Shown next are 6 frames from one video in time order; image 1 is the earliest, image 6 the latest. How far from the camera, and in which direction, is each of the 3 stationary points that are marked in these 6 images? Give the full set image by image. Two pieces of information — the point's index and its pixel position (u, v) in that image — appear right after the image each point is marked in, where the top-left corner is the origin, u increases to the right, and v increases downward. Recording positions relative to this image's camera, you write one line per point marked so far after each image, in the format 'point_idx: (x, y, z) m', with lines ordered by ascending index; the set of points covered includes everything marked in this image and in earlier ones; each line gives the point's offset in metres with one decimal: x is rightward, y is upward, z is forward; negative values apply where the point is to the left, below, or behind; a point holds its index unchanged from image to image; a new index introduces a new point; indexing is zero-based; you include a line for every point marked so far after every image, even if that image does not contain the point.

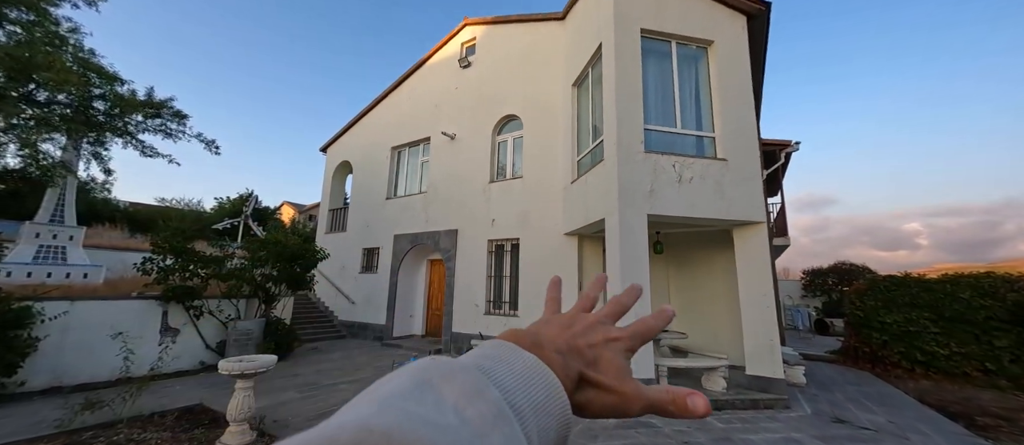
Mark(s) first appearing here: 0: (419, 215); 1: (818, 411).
0: (-2.7, +0.2, +10.3) m
1: (+4.3, -2.7, +5.1) m
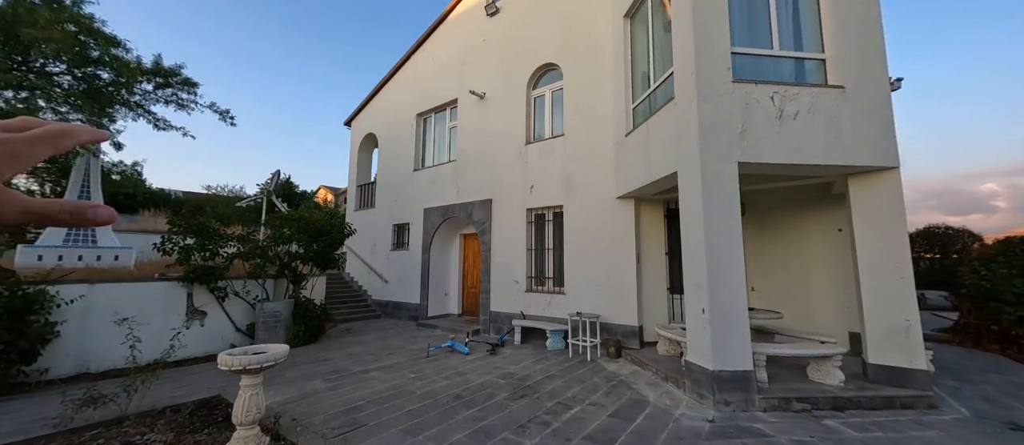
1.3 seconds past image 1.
0: (-1.7, +1.0, +9.4) m
1: (+5.0, -2.0, +3.8) m
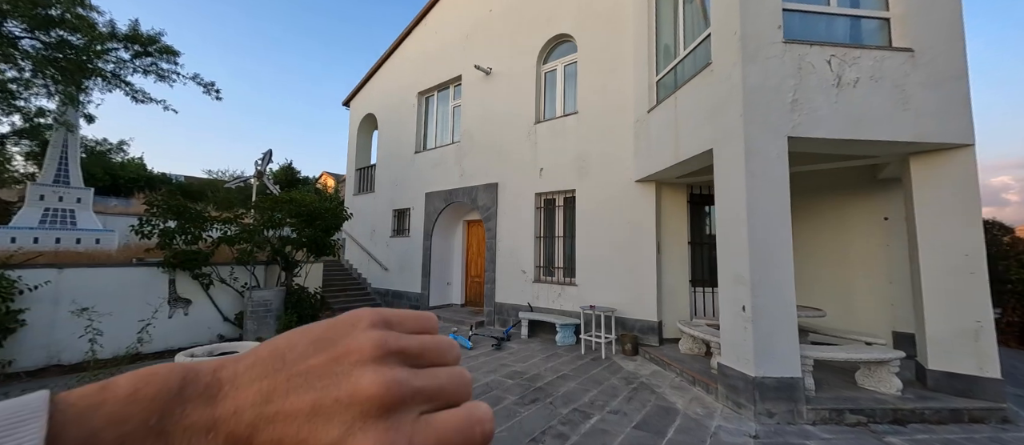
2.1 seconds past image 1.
0: (-1.5, +1.3, +8.9) m
1: (+5.1, -1.9, +3.3) m
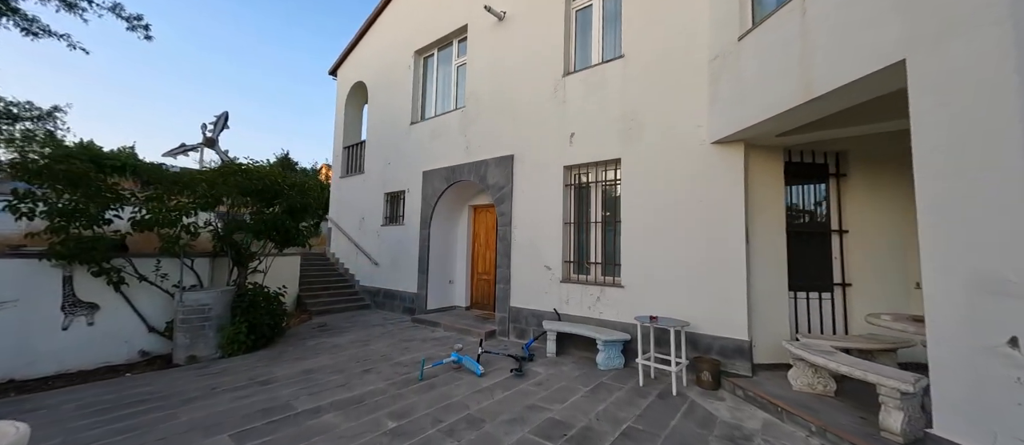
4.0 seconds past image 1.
0: (-1.1, +1.6, +7.2) m
1: (+5.4, -1.7, +1.6) m
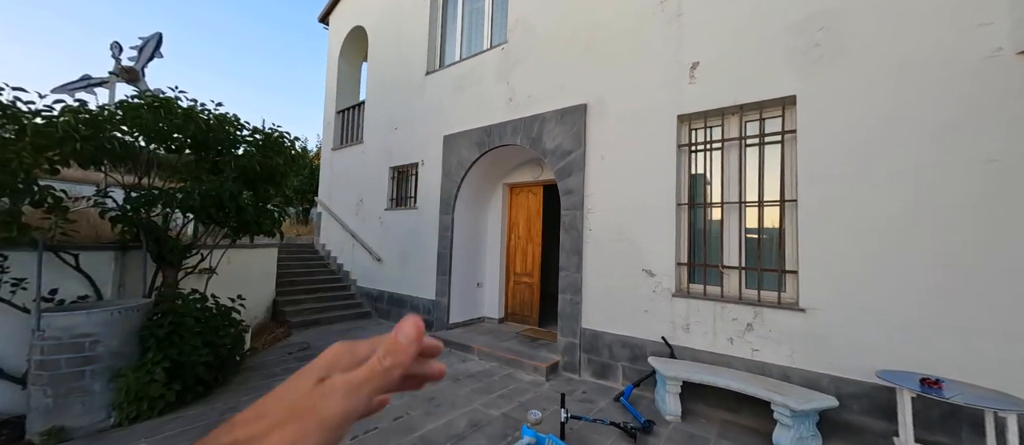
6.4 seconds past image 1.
0: (-0.3, +1.9, +5.2) m
1: (+6.2, -1.7, -0.2) m
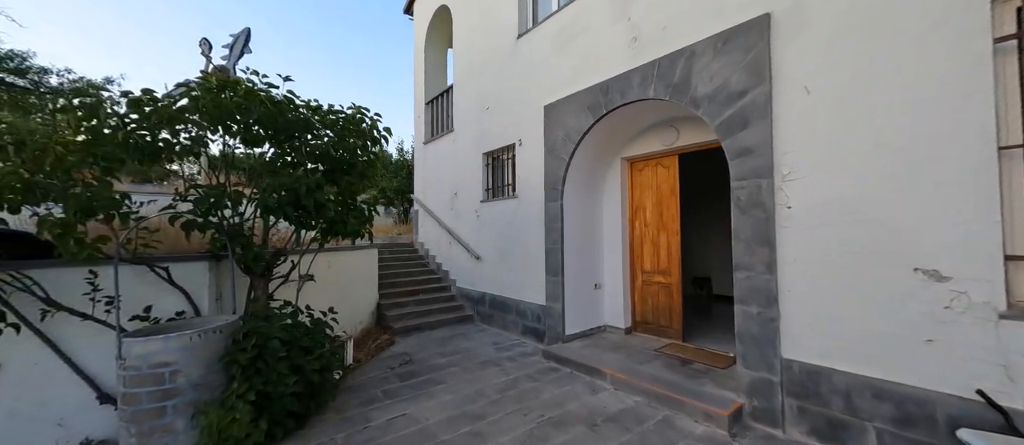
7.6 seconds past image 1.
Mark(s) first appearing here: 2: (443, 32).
0: (+1.0, +2.1, +3.9) m
1: (+6.2, -1.3, -2.8) m
2: (-1.5, +4.2, +7.9) m
